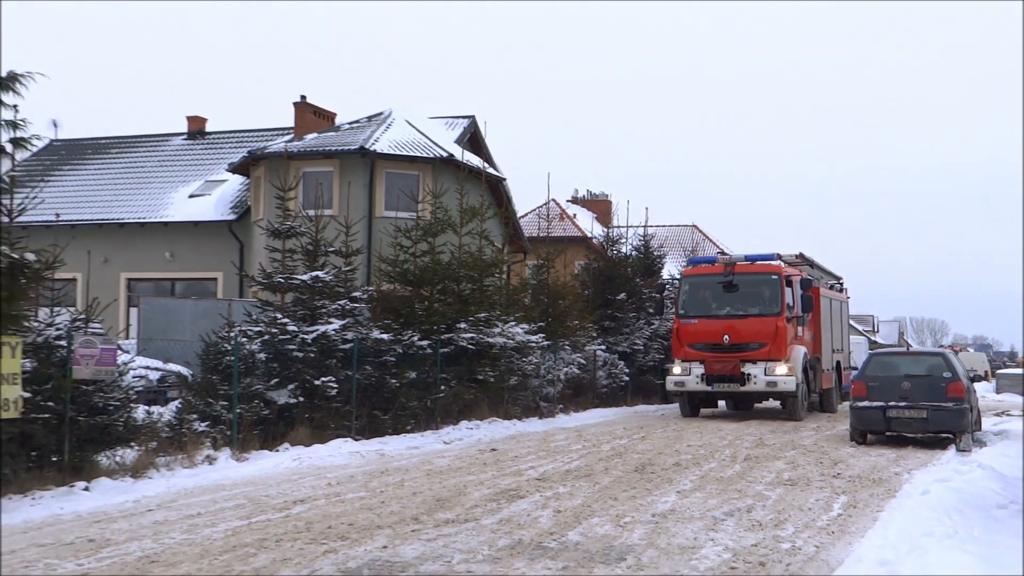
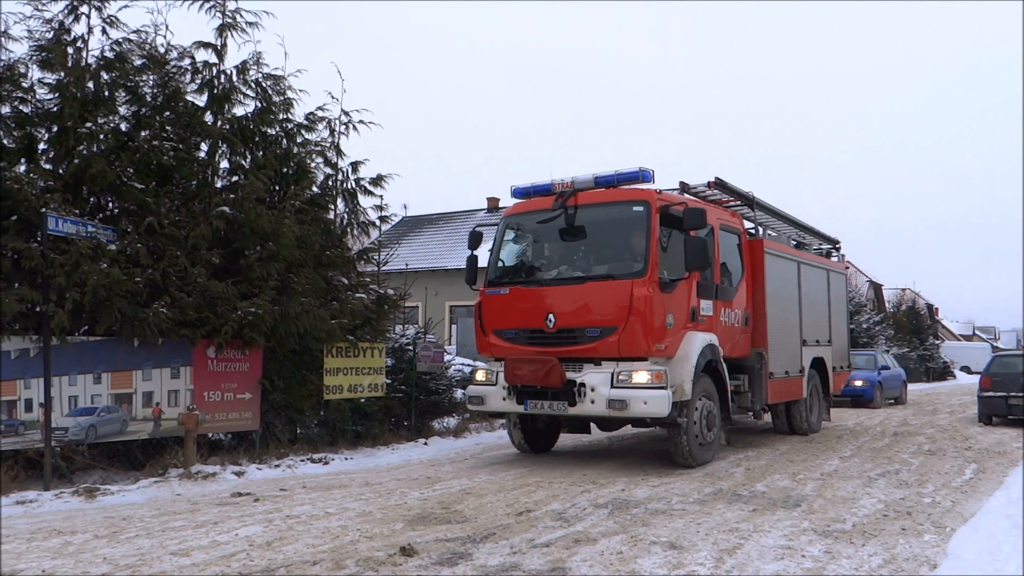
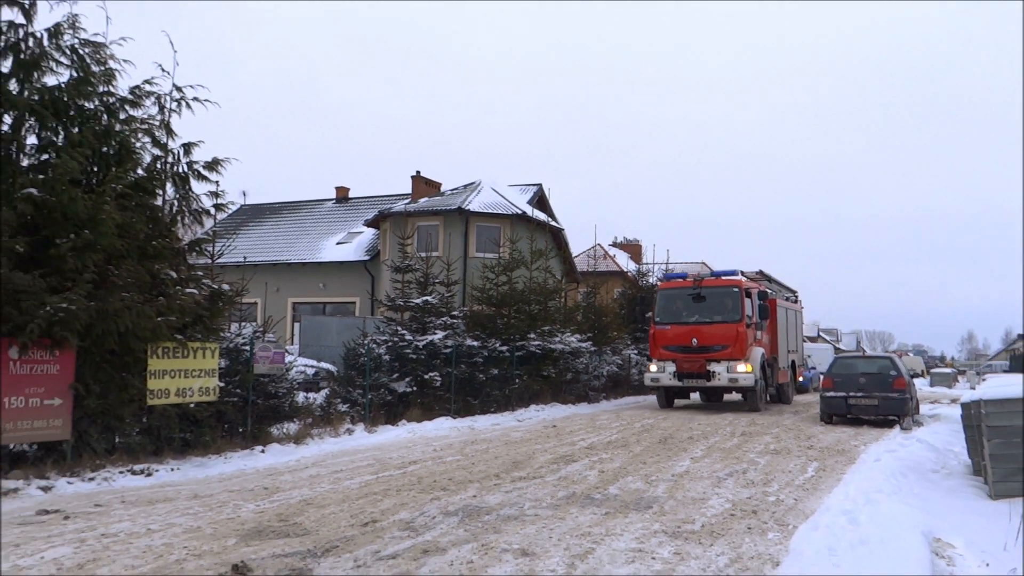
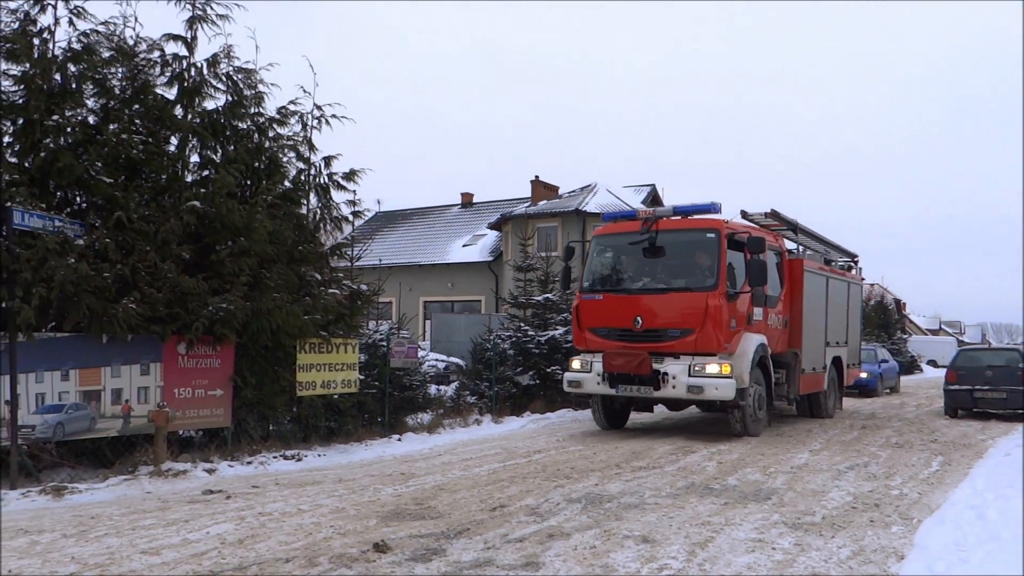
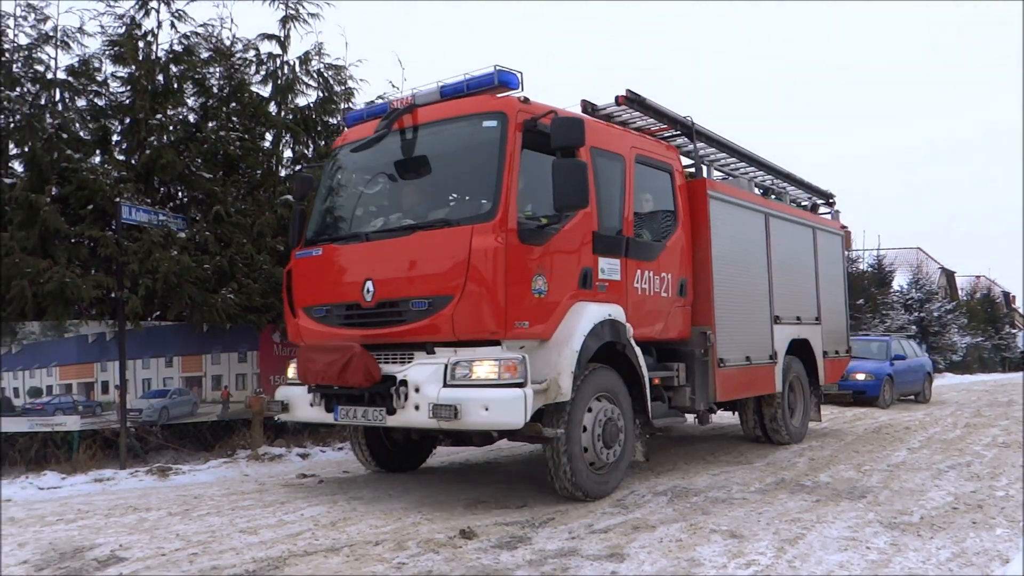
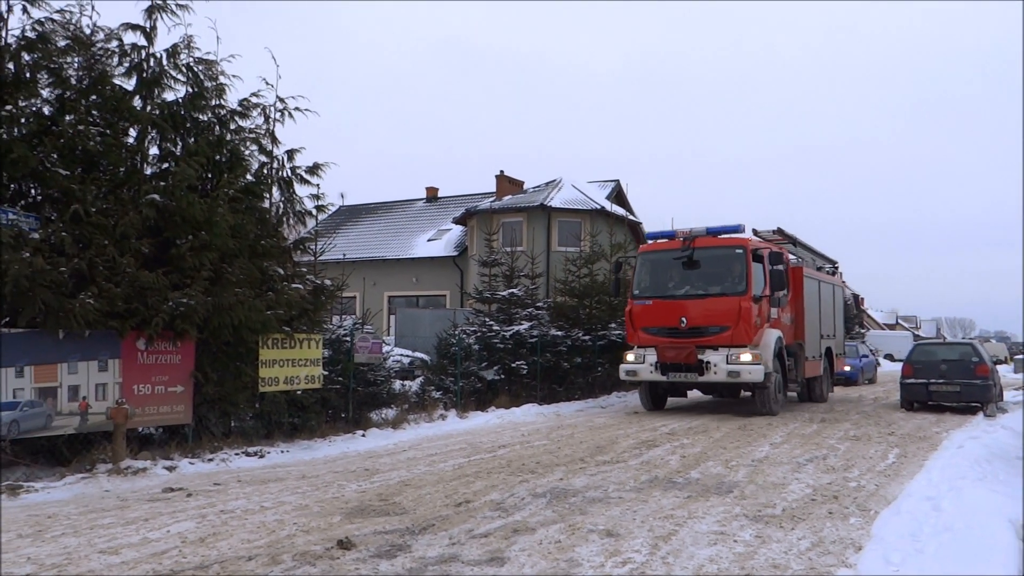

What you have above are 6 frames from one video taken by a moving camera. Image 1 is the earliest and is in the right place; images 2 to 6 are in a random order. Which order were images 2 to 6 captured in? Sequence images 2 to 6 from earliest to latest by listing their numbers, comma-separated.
3, 6, 4, 2, 5
